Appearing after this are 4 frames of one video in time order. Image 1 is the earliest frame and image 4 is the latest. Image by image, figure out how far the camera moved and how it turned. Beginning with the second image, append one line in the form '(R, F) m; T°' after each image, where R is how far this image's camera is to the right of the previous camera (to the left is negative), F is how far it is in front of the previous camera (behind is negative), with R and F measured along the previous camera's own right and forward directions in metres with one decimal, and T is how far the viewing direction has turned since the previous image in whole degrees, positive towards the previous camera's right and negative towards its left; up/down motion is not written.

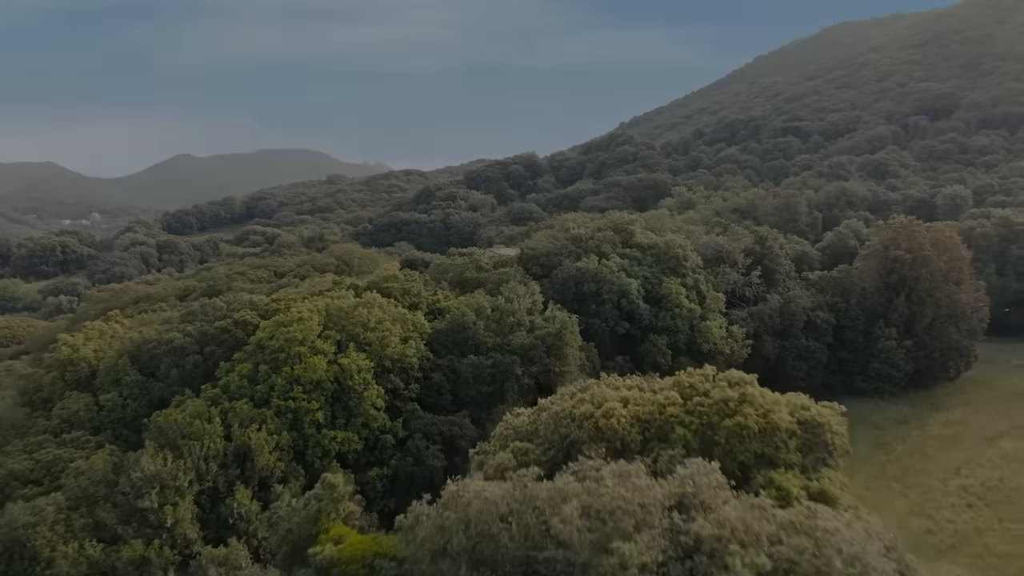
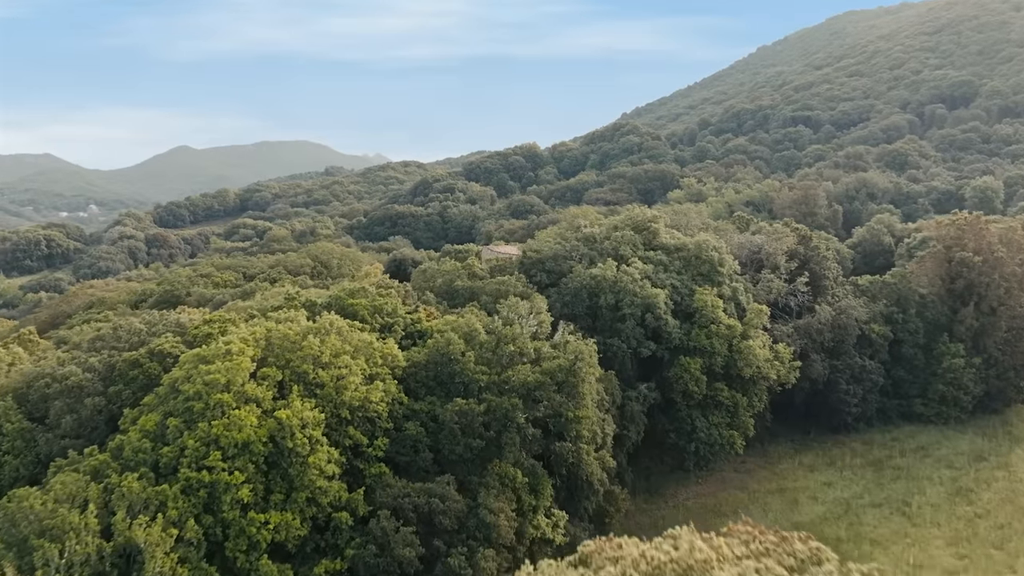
(0.0, +5.3) m; 0°
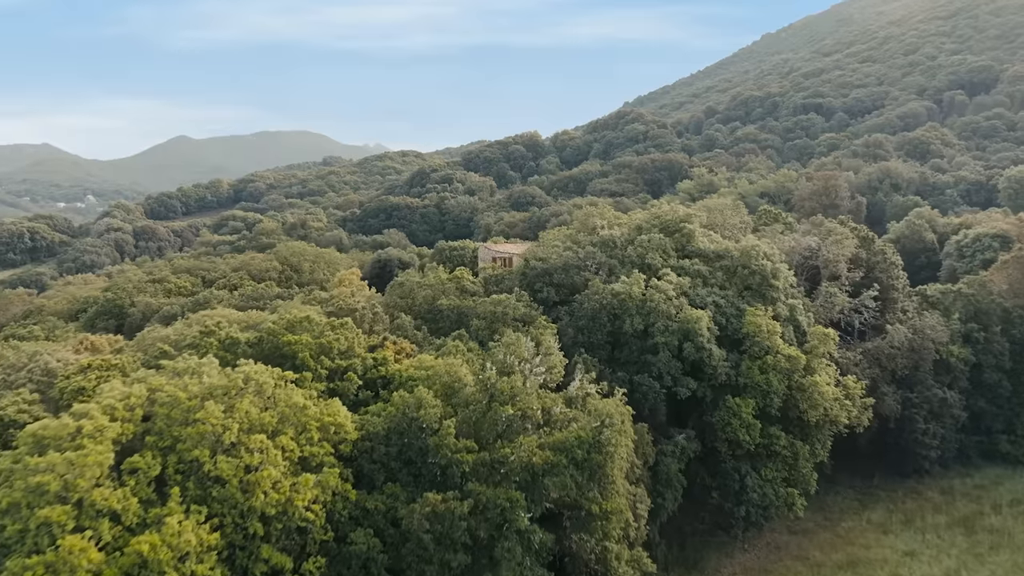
(0.0, +5.3) m; 0°
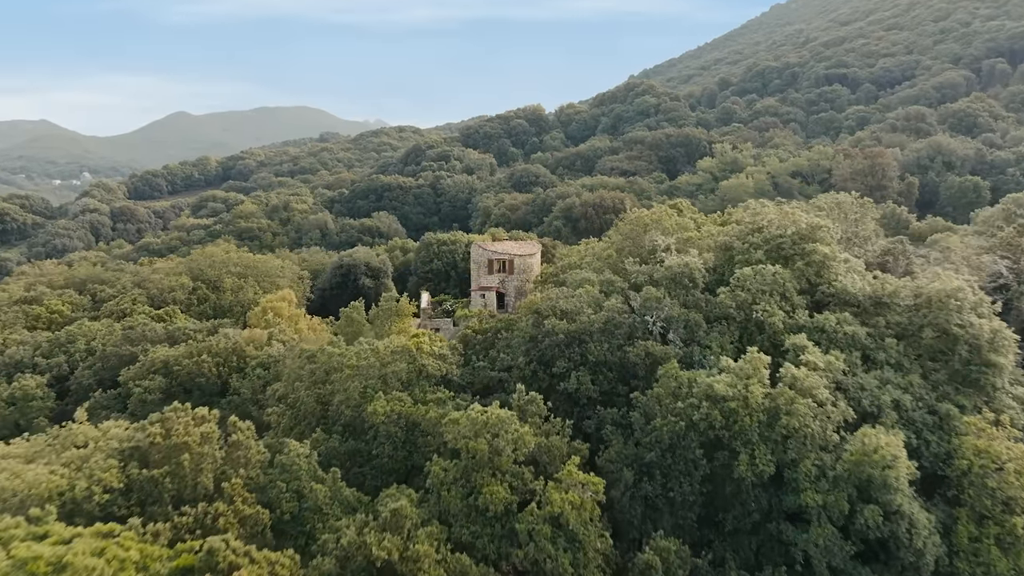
(0.0, +9.3) m; 0°
